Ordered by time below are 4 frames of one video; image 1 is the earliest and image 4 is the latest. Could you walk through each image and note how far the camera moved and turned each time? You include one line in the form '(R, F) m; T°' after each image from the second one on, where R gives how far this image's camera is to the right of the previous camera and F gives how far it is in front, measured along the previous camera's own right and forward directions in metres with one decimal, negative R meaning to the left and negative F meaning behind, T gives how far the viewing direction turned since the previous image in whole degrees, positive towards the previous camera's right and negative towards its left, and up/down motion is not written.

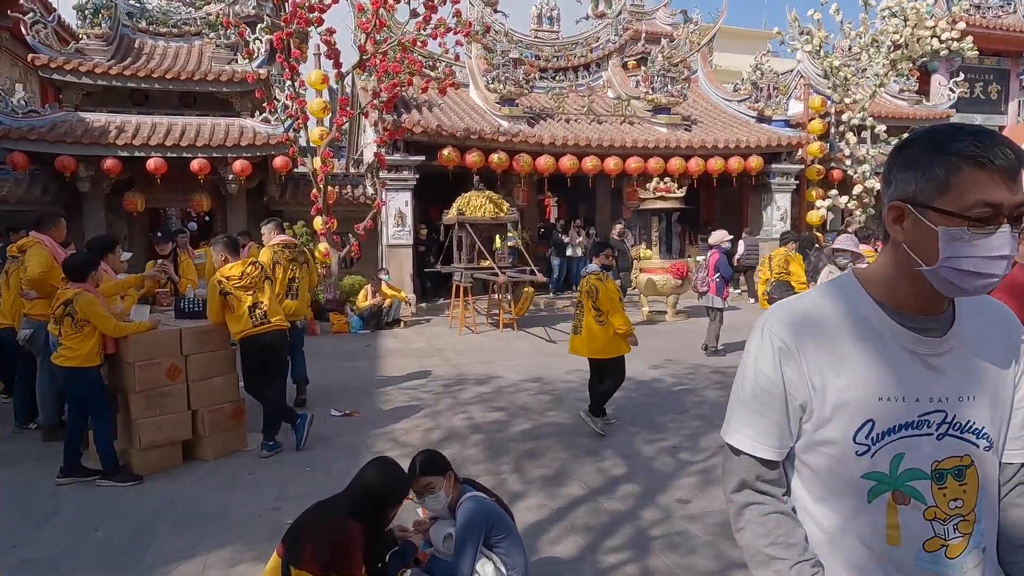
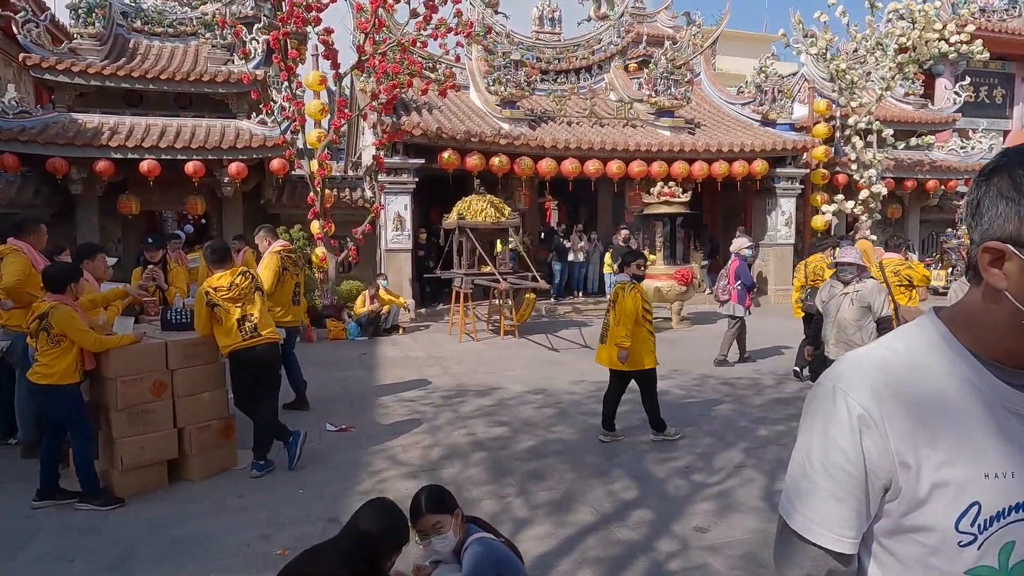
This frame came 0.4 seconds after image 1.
(0.0, +0.2) m; 0°
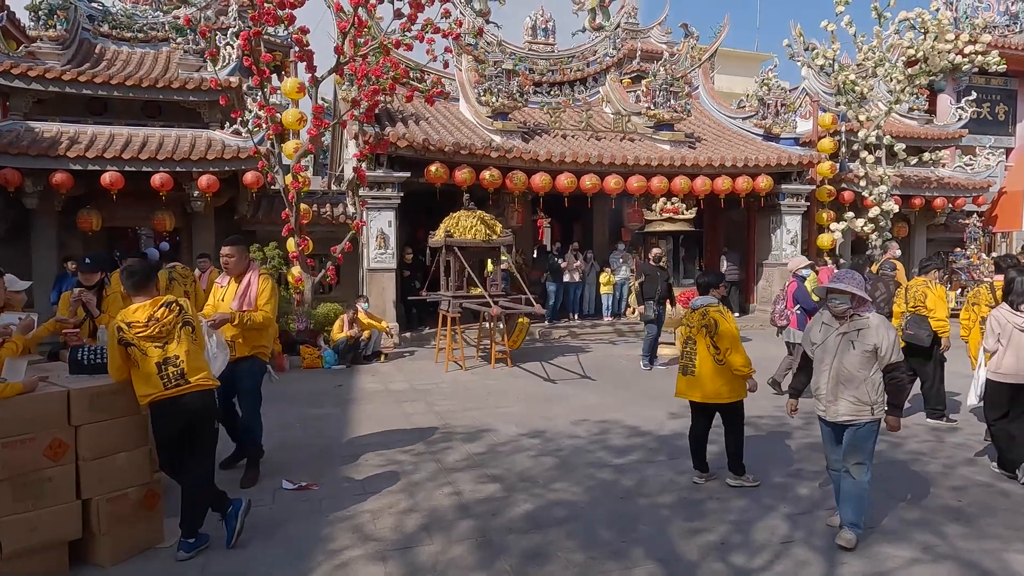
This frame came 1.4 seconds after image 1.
(0.0, +0.8) m; +1°
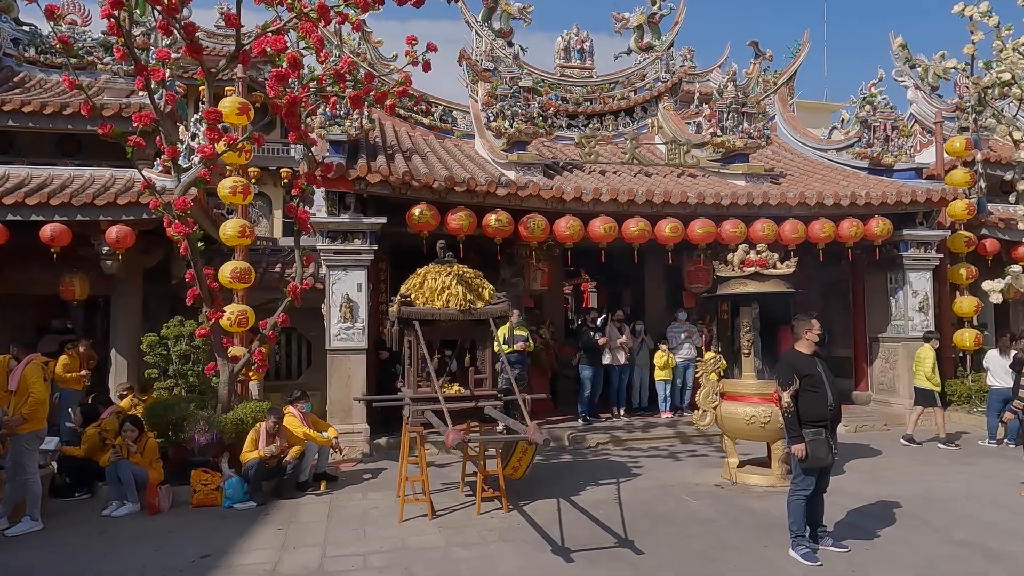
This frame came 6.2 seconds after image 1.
(+0.5, +3.0) m; -5°
